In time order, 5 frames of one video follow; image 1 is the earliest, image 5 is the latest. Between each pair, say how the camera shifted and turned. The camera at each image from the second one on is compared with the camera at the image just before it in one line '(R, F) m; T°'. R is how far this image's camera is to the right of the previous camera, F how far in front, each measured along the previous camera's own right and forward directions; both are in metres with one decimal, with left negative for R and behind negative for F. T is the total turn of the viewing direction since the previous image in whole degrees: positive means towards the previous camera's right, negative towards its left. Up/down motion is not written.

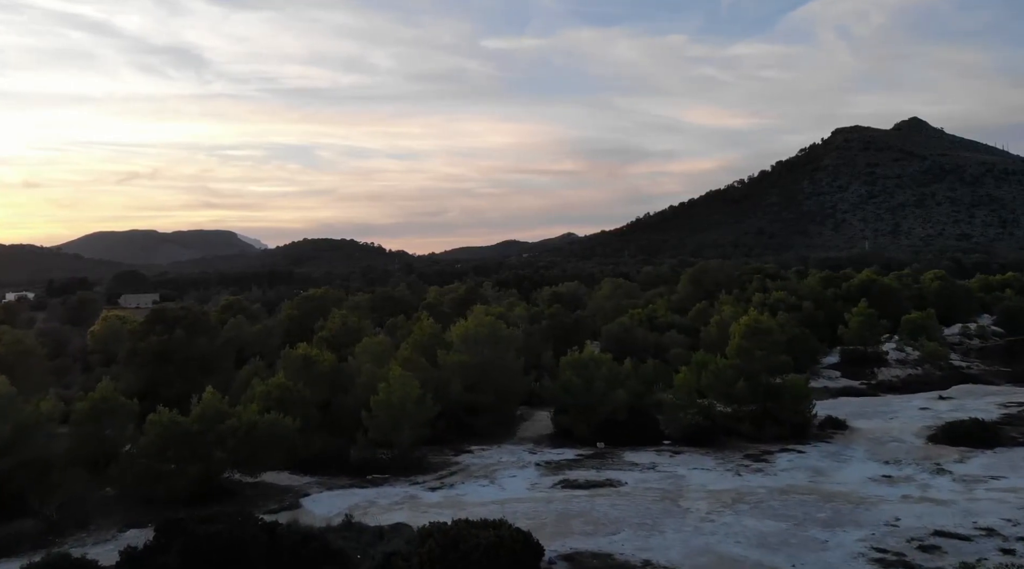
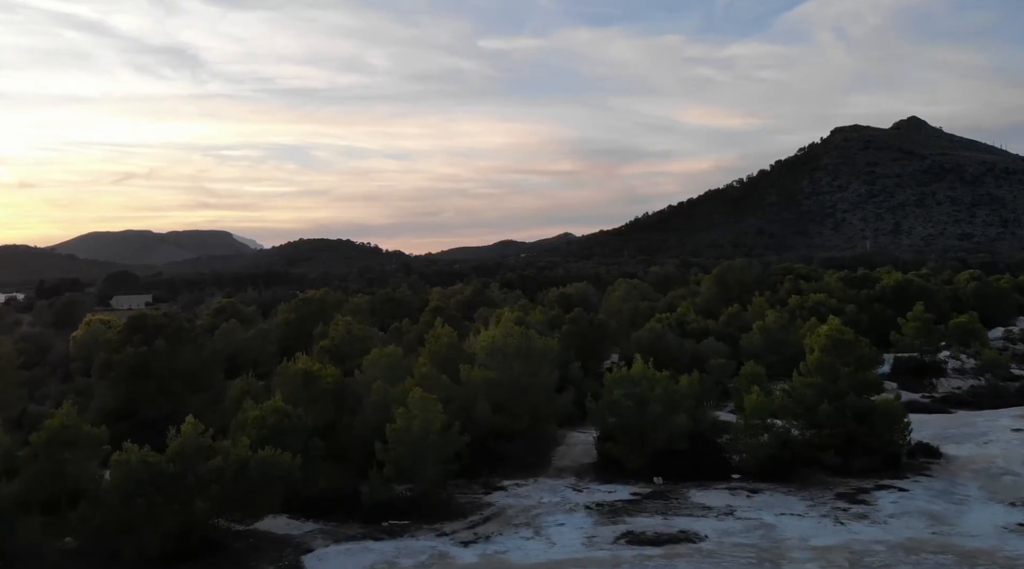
(-0.5, +1.5) m; 0°
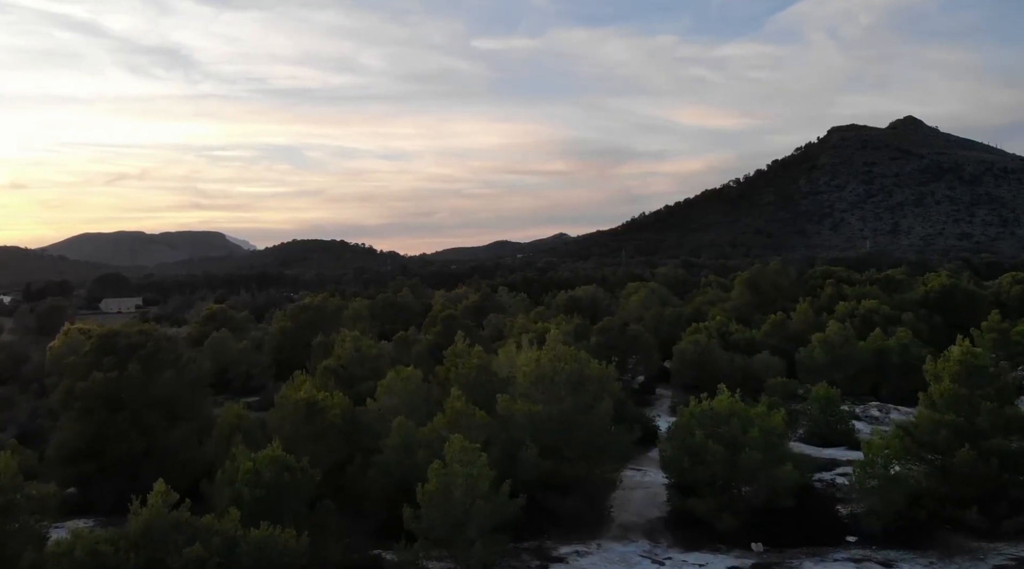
(-0.5, +1.7) m; 0°
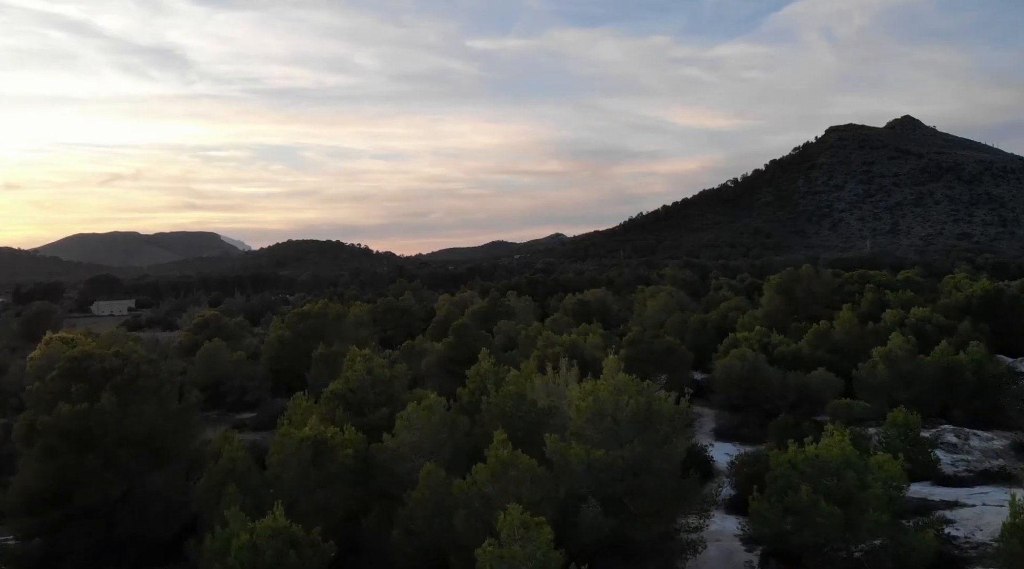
(-0.4, +1.3) m; 0°
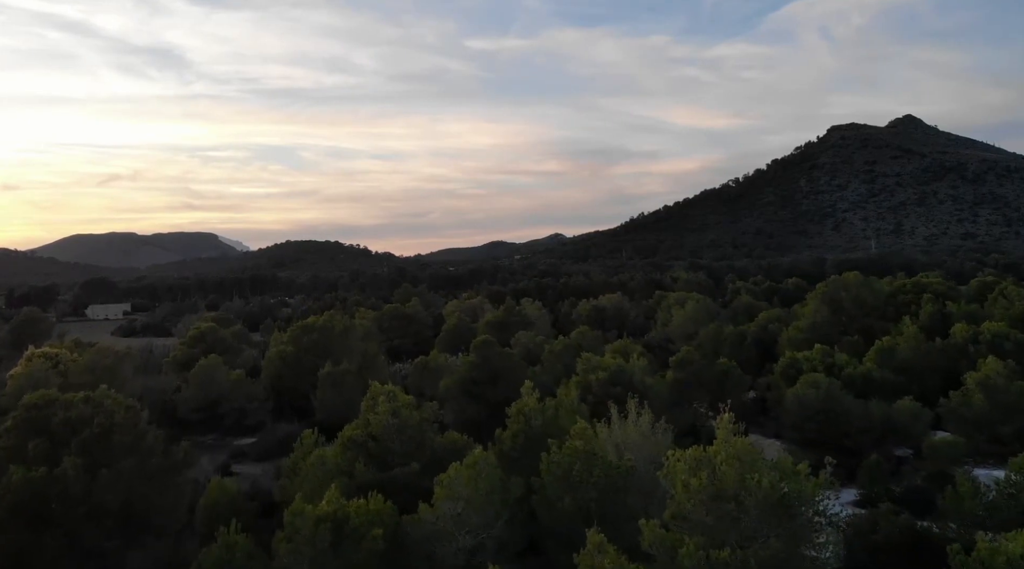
(-0.5, +1.5) m; 0°
